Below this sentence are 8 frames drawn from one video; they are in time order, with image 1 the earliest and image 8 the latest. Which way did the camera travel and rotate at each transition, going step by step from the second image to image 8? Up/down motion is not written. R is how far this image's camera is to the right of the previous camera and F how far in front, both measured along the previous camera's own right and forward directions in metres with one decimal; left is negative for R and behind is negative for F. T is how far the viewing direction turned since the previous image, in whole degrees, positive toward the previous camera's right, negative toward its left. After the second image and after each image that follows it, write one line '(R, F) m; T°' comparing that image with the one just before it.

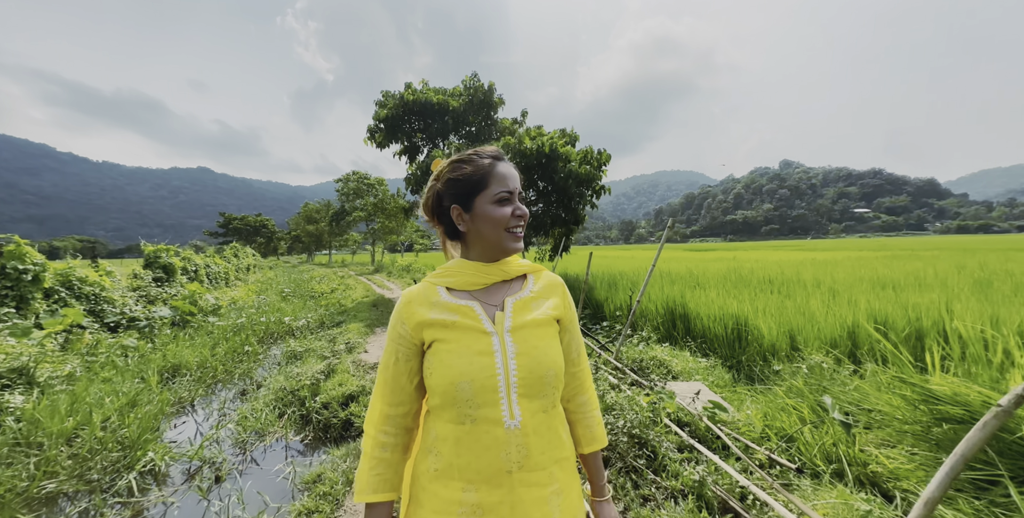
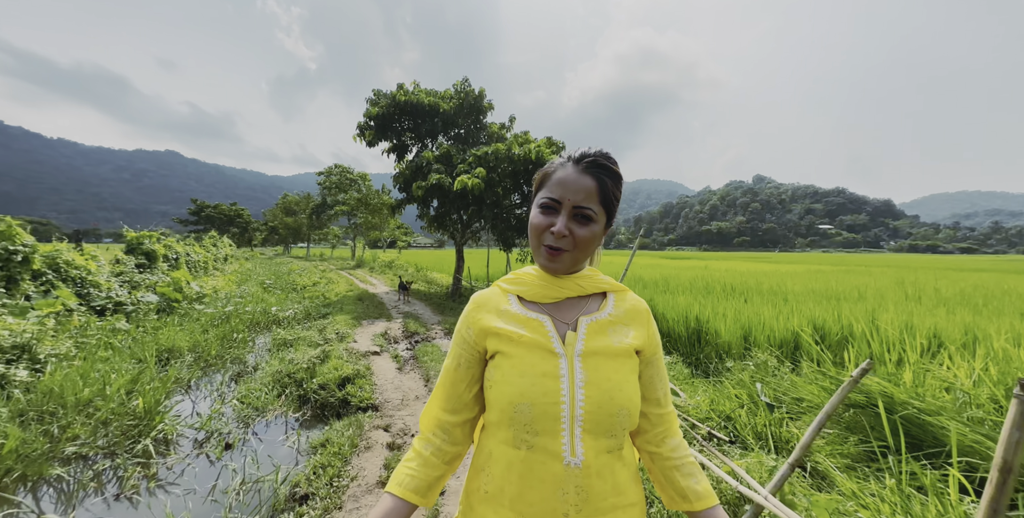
(-0.1, -0.4) m; +3°
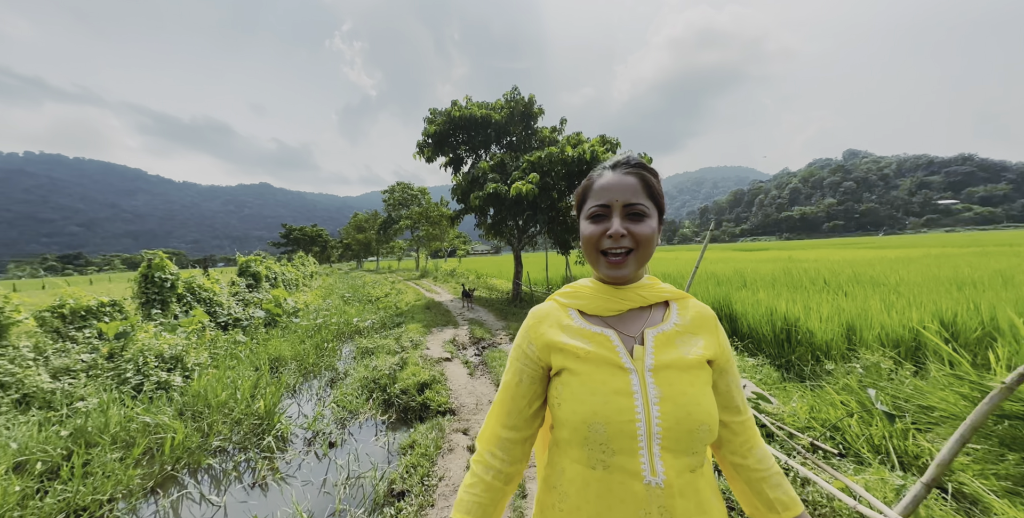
(-0.1, -0.1) m; -9°
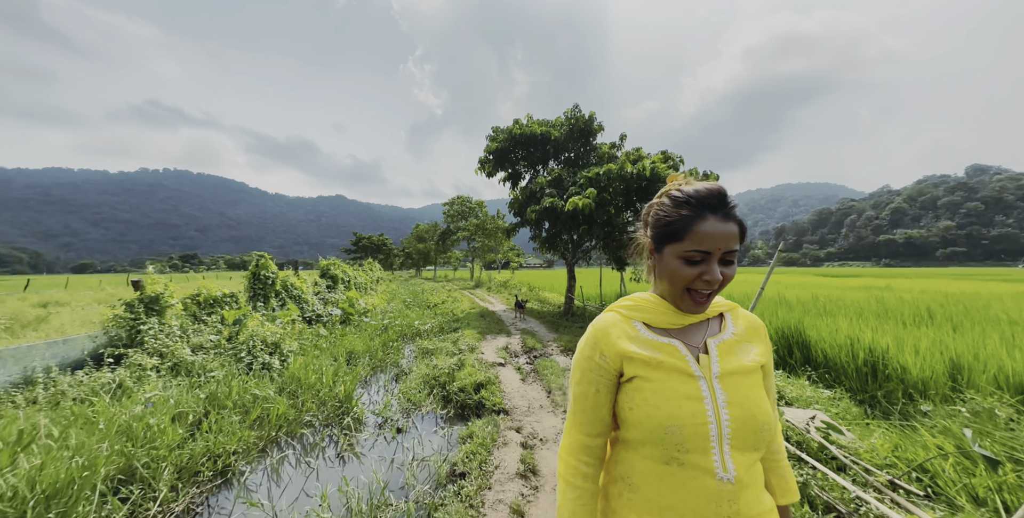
(0.0, -0.3) m; -8°
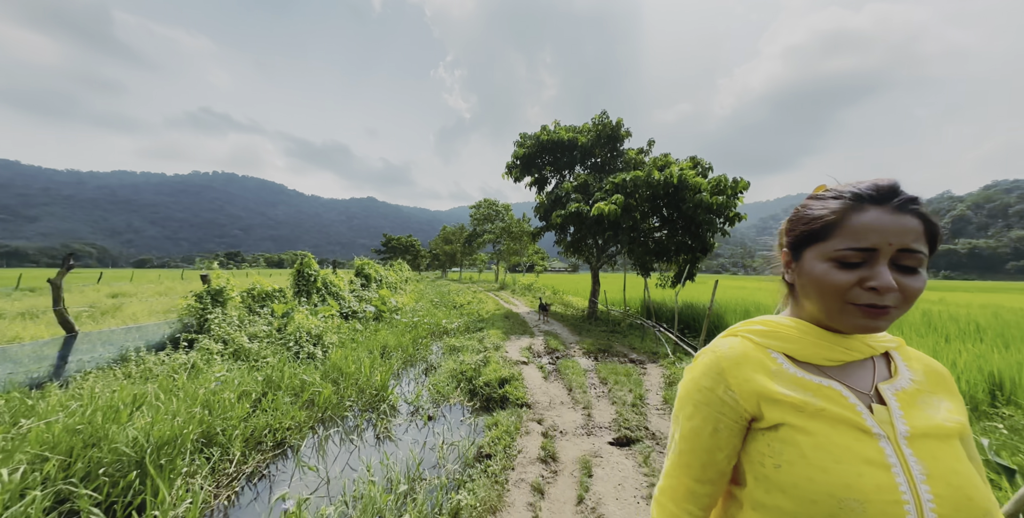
(0.0, -0.3) m; -4°
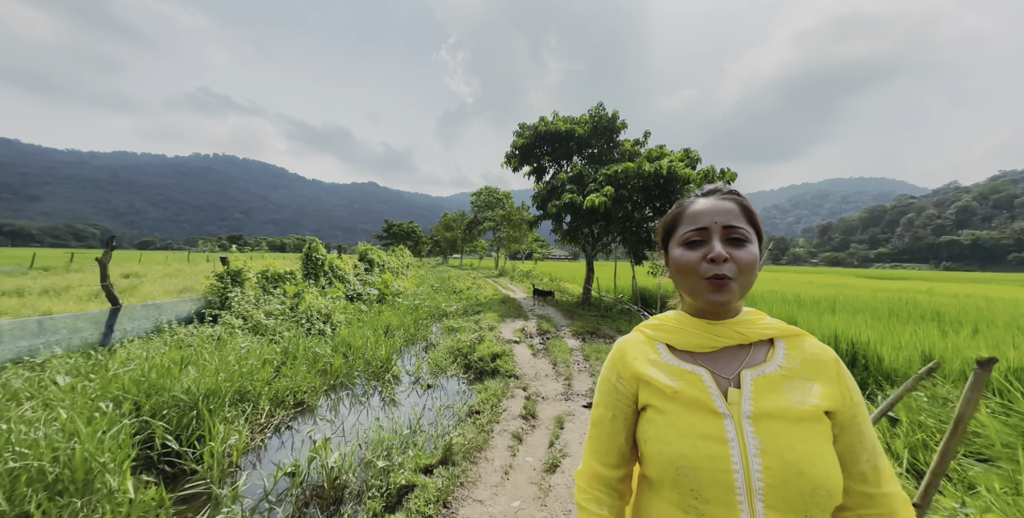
(+0.1, -0.5) m; 0°
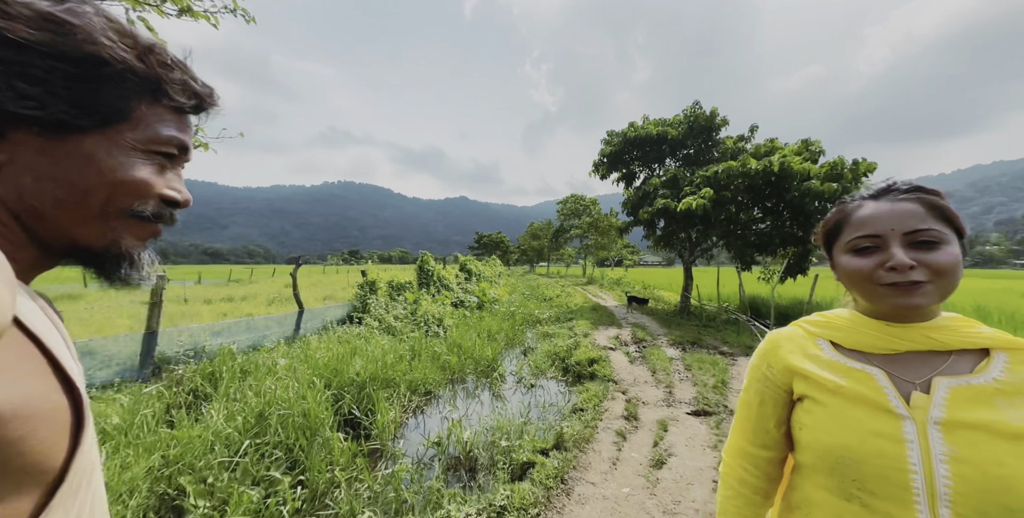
(-0.1, -0.4) m; -13°
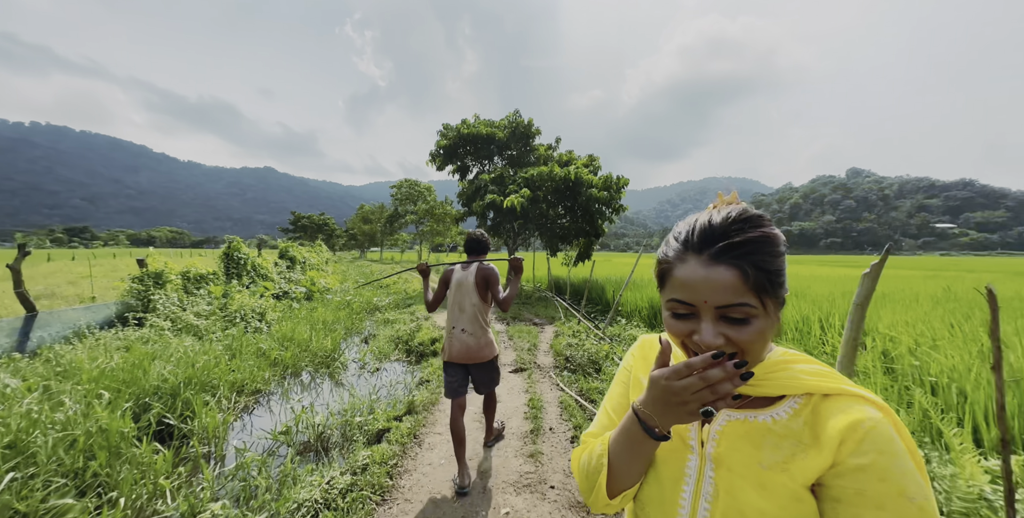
(-0.2, -0.6) m; +25°
